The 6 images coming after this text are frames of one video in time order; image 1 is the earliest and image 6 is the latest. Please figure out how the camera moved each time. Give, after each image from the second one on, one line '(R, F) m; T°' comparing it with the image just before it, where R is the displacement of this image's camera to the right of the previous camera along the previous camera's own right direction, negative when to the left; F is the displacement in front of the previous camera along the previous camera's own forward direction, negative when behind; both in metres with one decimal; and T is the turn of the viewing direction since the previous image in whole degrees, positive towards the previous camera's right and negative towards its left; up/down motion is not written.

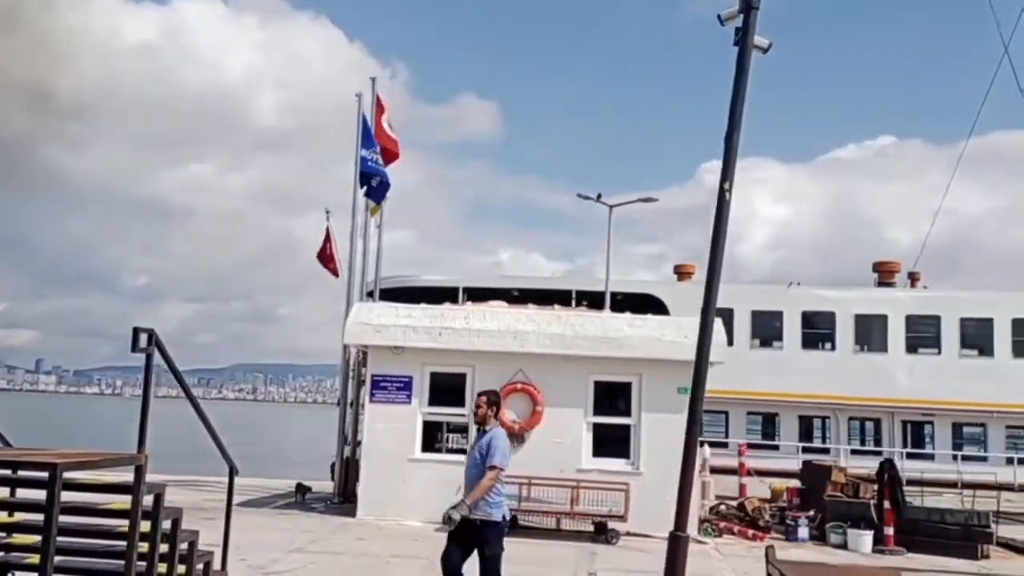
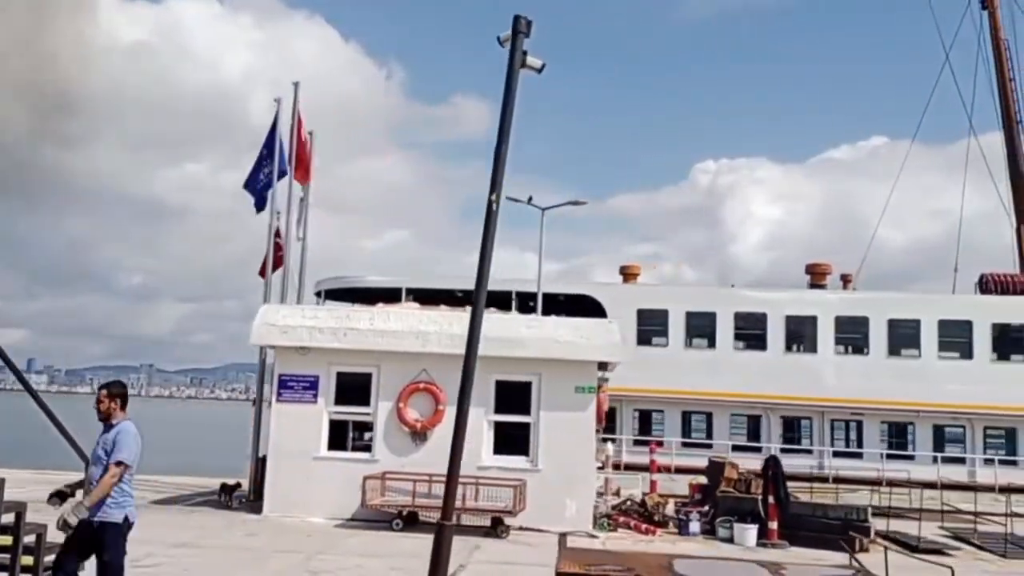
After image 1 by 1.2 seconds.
(+1.4, -0.5) m; +1°
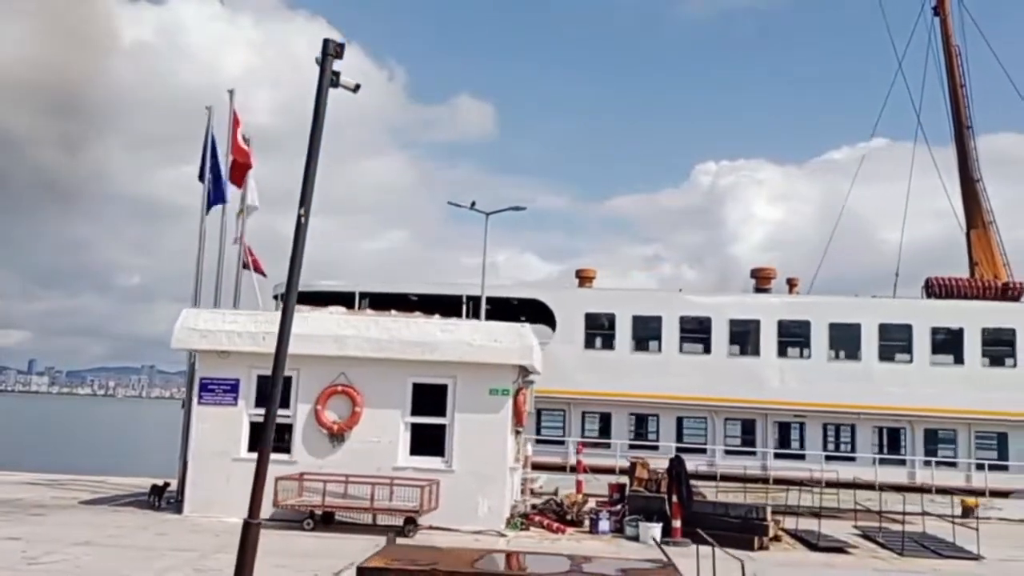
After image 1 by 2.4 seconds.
(+1.4, -0.4) m; 0°
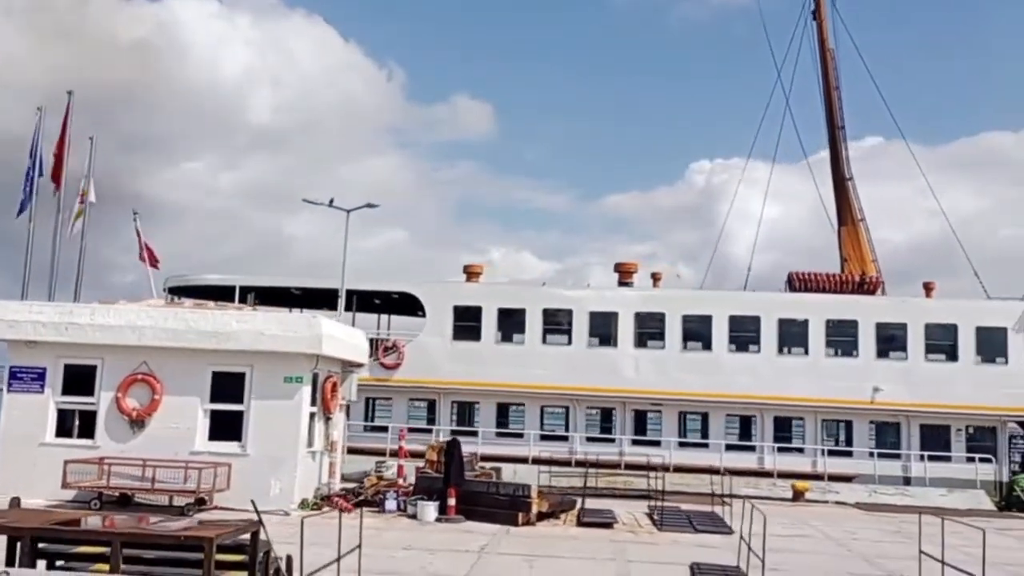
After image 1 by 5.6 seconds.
(+3.3, -1.1) m; +2°
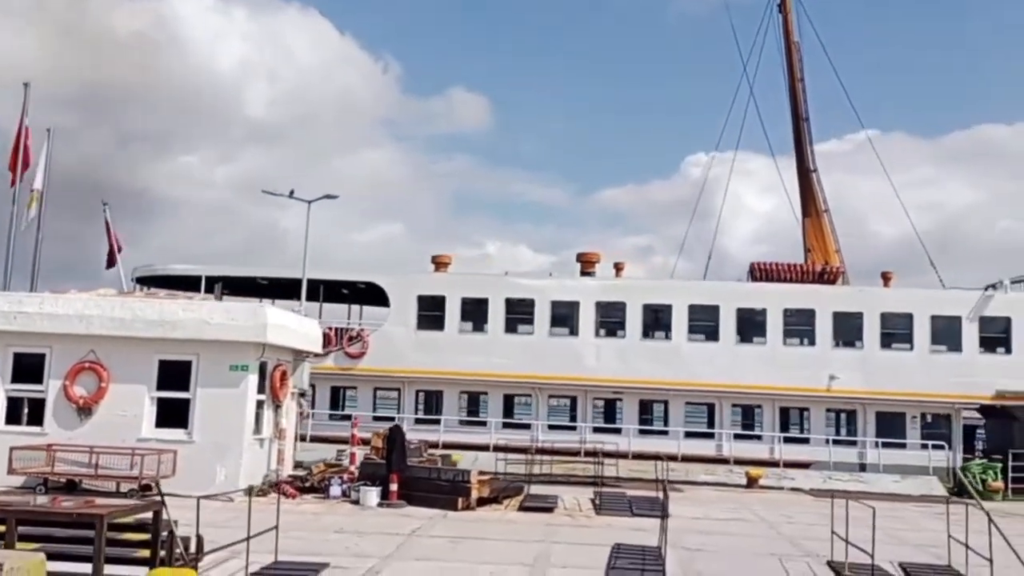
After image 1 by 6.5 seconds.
(+0.9, -0.3) m; +1°
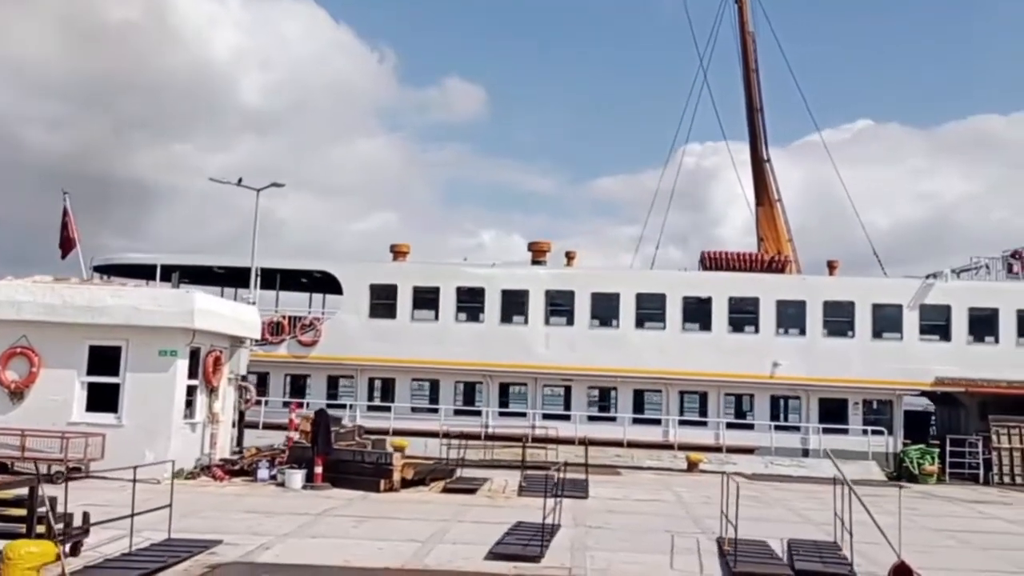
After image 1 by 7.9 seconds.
(+1.2, -0.4) m; +1°
